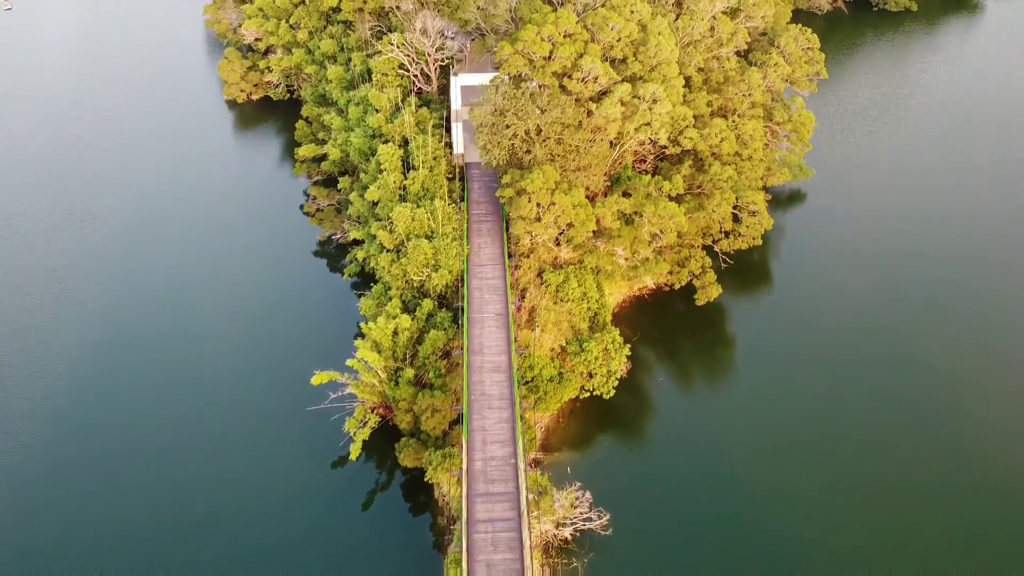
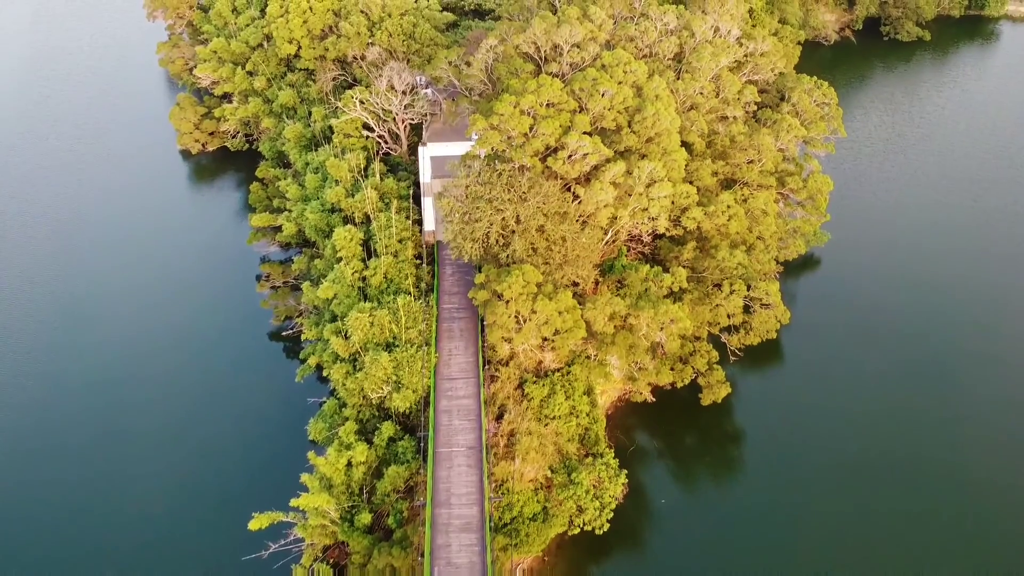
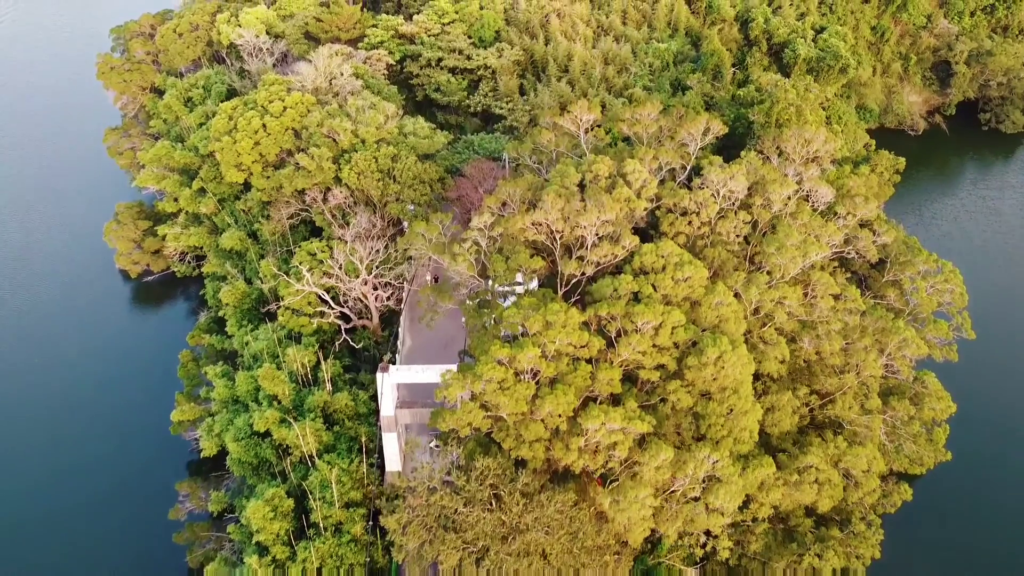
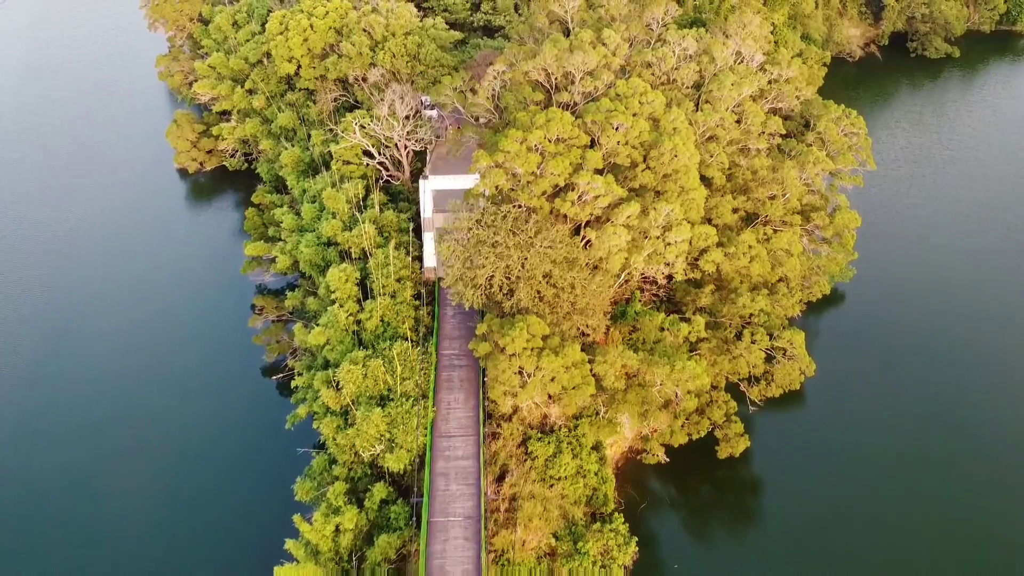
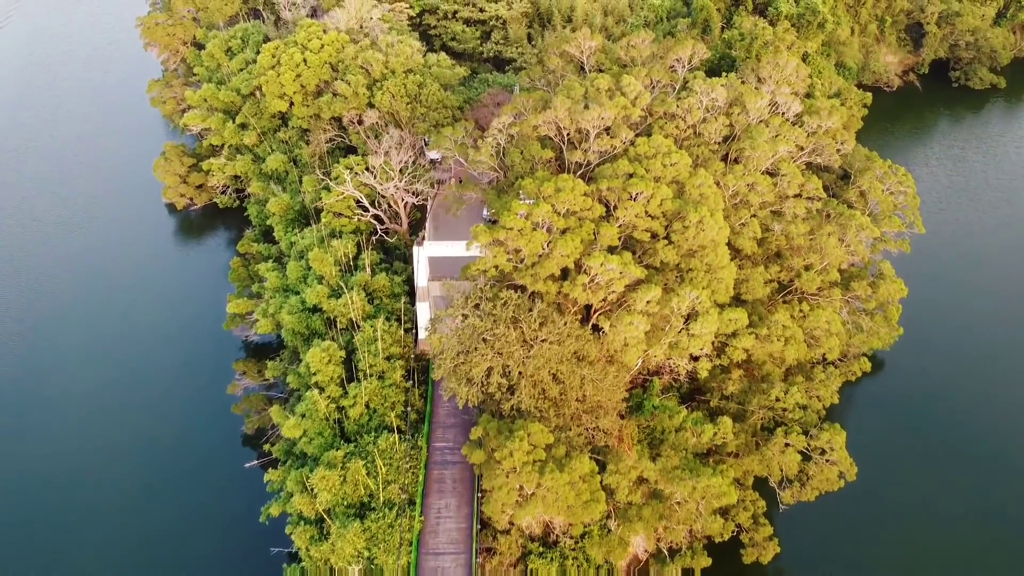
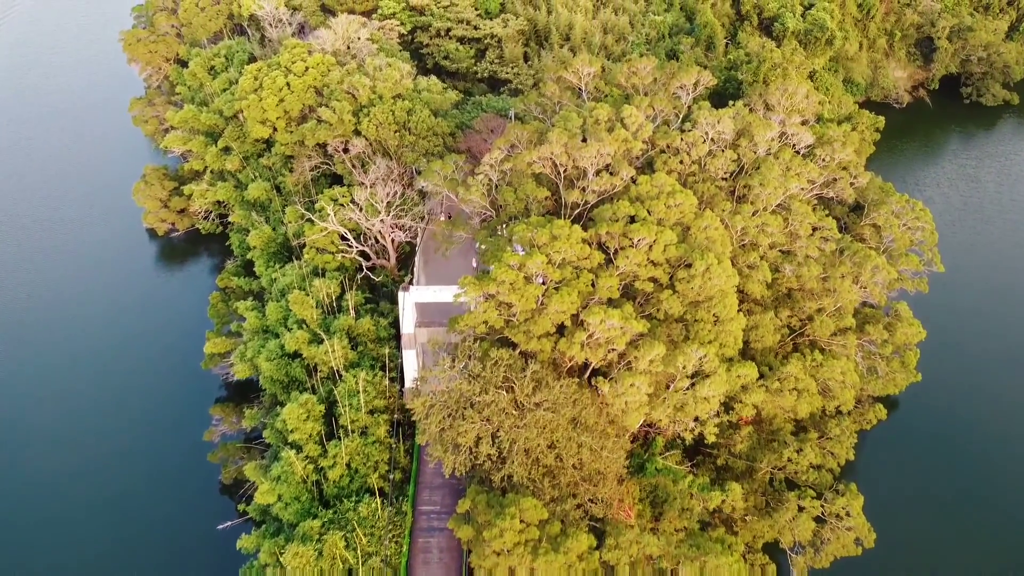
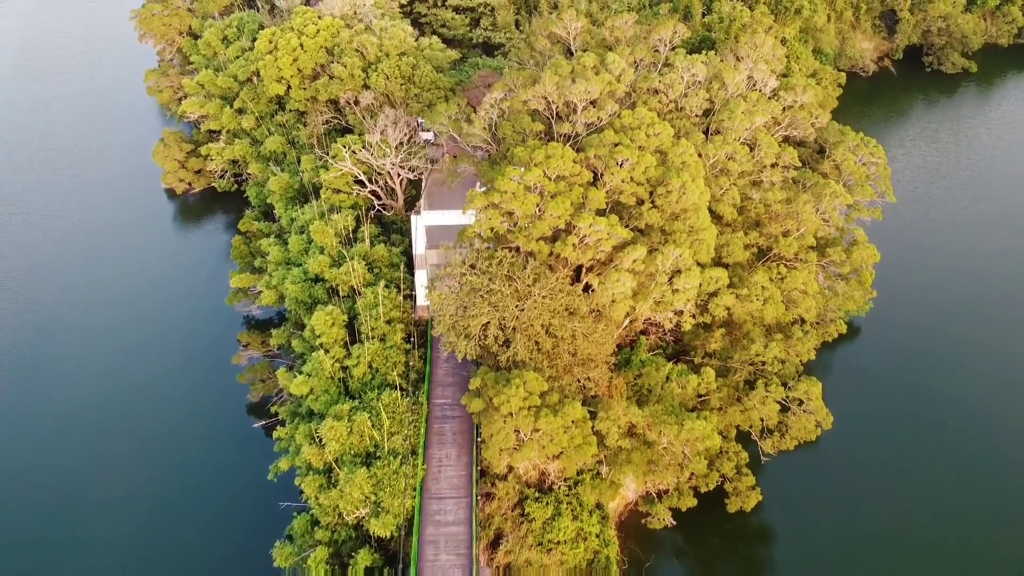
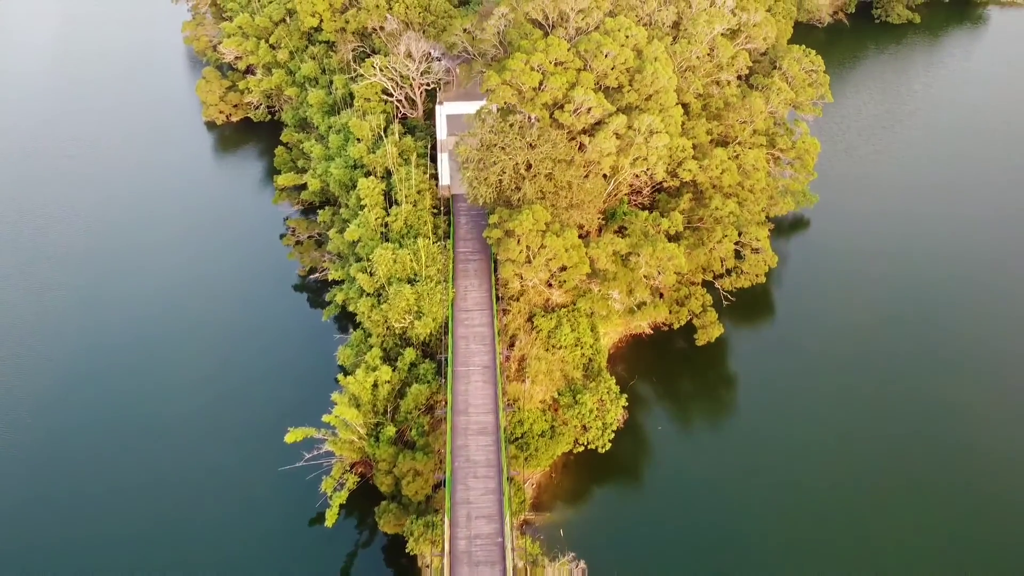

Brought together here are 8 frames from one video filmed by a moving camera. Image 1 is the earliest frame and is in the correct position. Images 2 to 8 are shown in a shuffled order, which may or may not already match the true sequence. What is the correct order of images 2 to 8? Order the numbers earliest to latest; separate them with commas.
8, 2, 4, 7, 5, 6, 3
